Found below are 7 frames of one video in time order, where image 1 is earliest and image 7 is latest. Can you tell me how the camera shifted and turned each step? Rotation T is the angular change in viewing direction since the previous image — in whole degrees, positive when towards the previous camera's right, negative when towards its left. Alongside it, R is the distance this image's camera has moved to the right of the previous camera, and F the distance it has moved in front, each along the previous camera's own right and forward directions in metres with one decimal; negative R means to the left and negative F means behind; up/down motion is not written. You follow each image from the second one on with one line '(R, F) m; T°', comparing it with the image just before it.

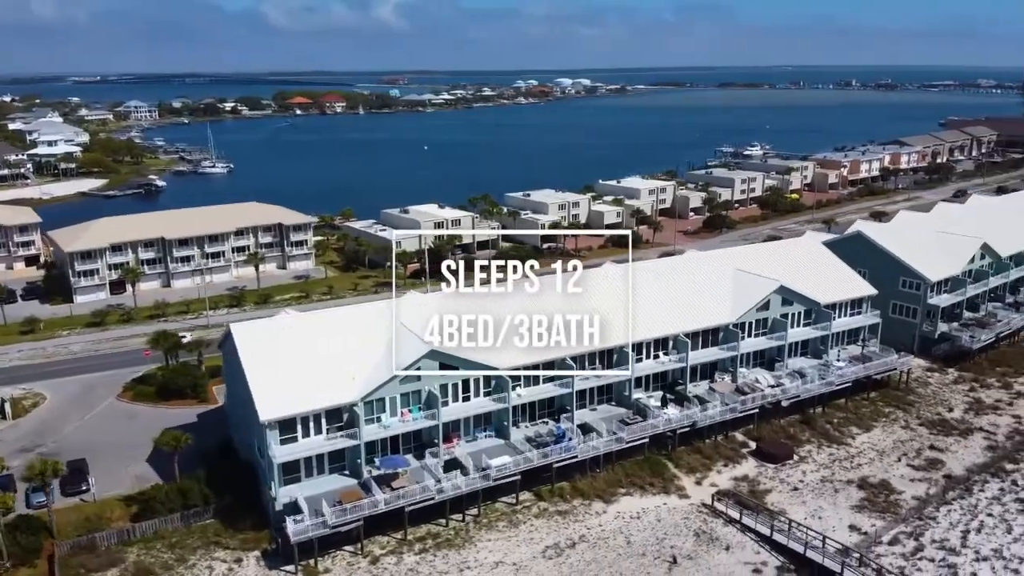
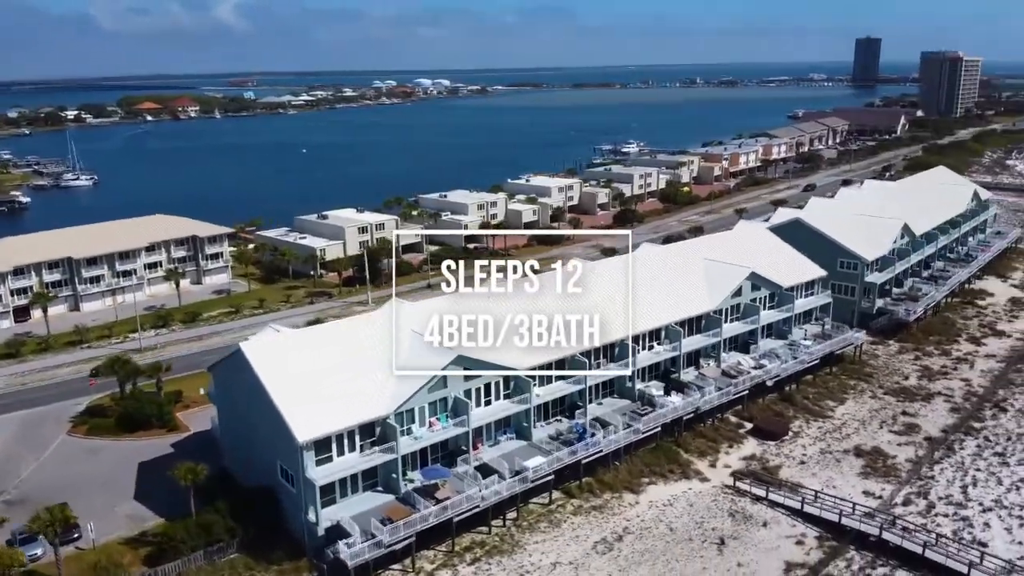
(-6.7, +0.8) m; +10°
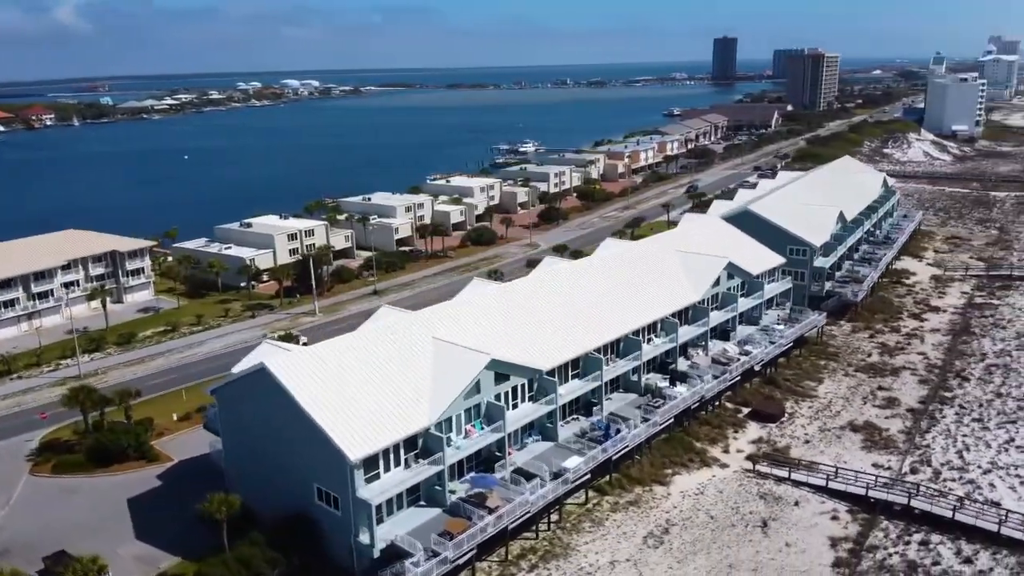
(-6.3, +1.1) m; +9°
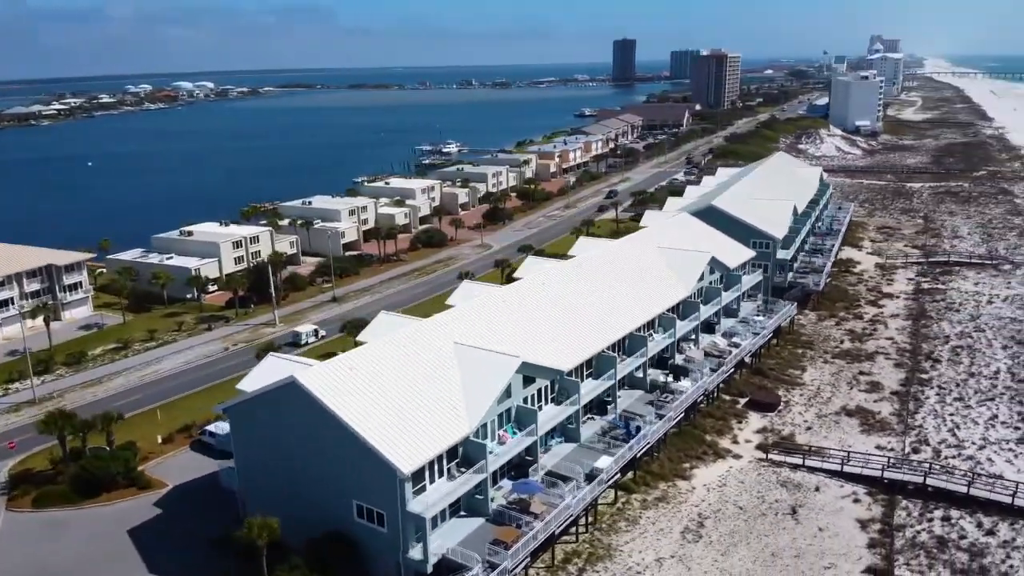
(-4.9, +0.8) m; +7°
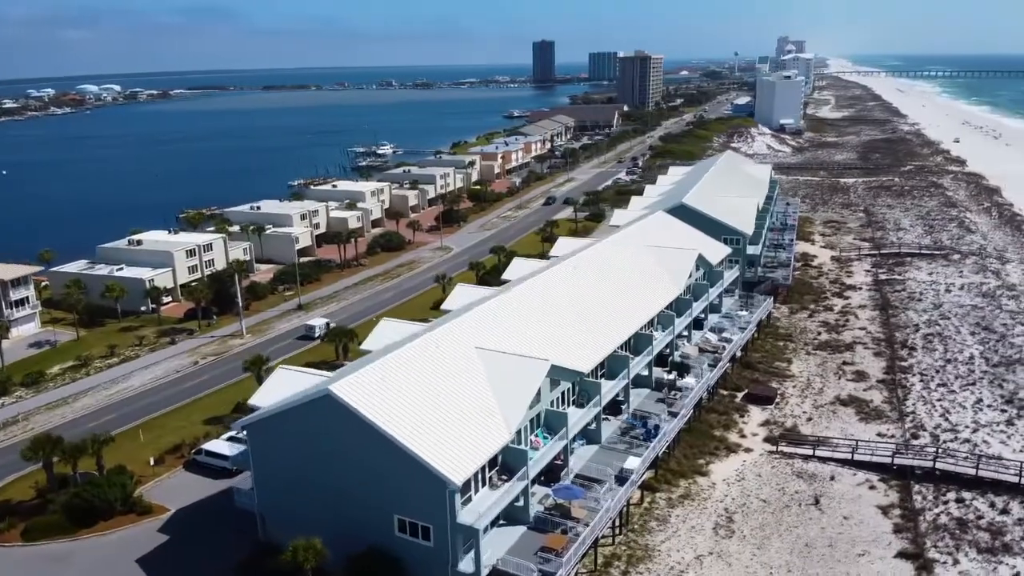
(-4.1, +0.7) m; +6°
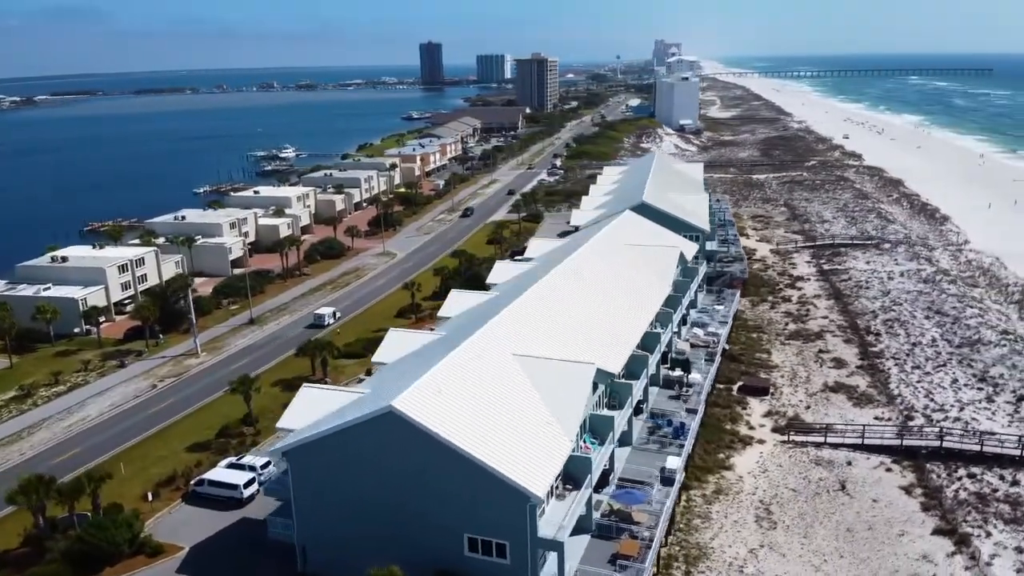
(-5.9, +1.2) m; +8°
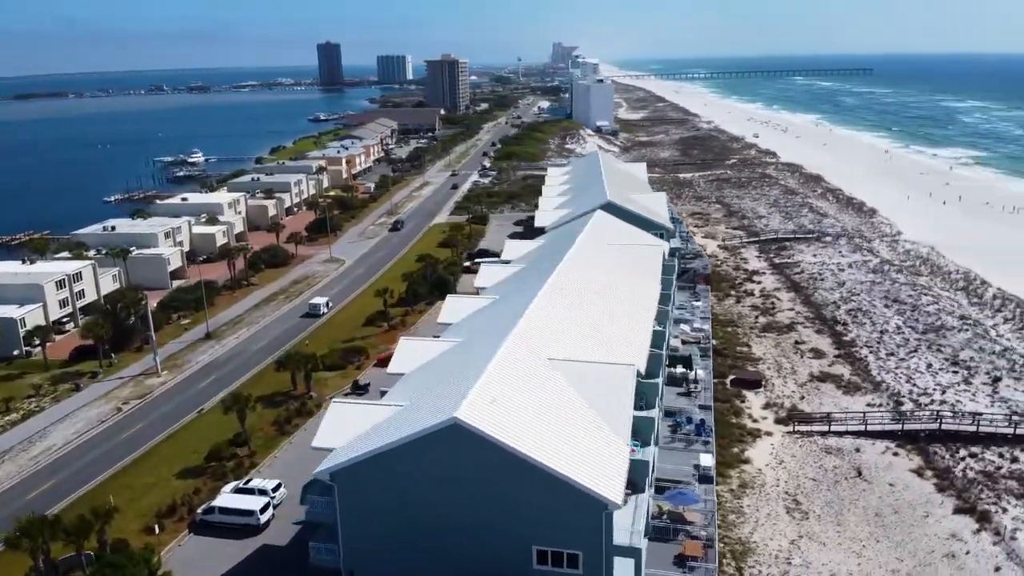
(-5.1, +1.1) m; +7°
